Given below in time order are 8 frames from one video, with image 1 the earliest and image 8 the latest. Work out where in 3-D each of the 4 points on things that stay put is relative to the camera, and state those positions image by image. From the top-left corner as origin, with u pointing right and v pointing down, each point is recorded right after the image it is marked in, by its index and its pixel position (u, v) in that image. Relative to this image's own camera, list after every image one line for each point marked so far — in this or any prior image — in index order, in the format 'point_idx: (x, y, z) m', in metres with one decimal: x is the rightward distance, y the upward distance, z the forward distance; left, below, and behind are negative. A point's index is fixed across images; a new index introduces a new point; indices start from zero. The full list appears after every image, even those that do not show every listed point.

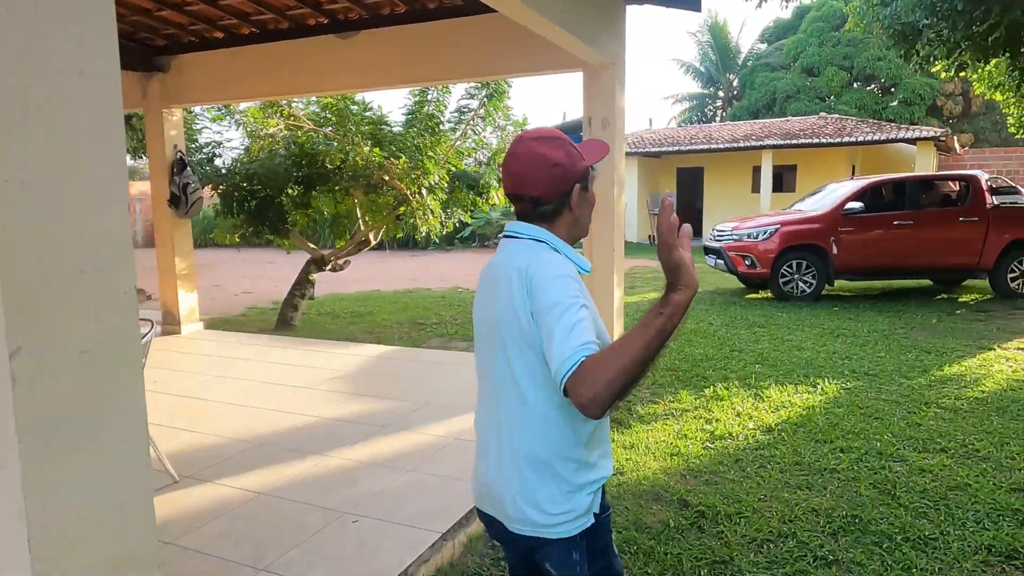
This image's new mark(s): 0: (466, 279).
0: (-0.8, +0.1, +11.5) m
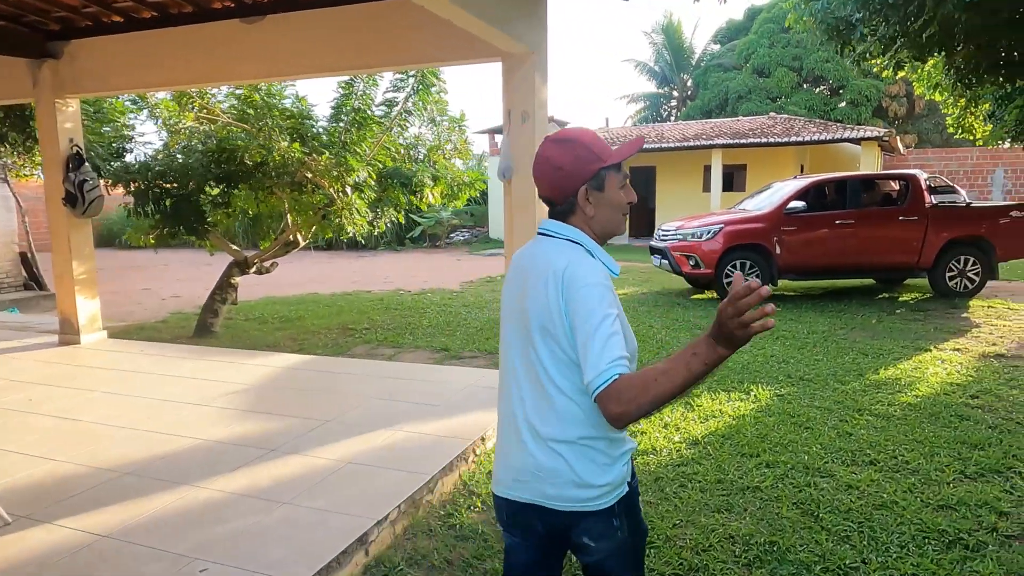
0: (-1.7, +0.1, +11.2) m
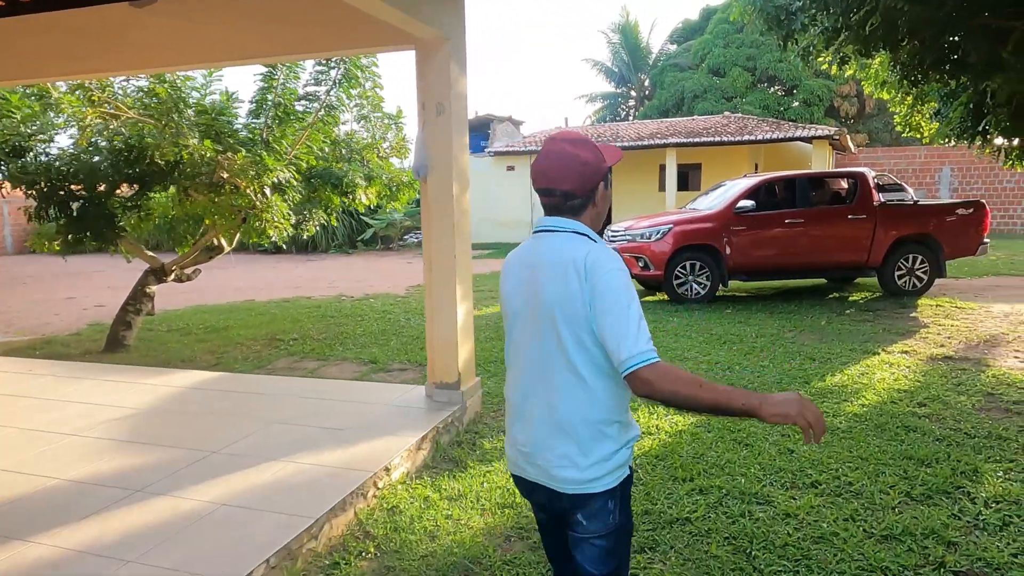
0: (-2.5, 0.0, +10.7) m
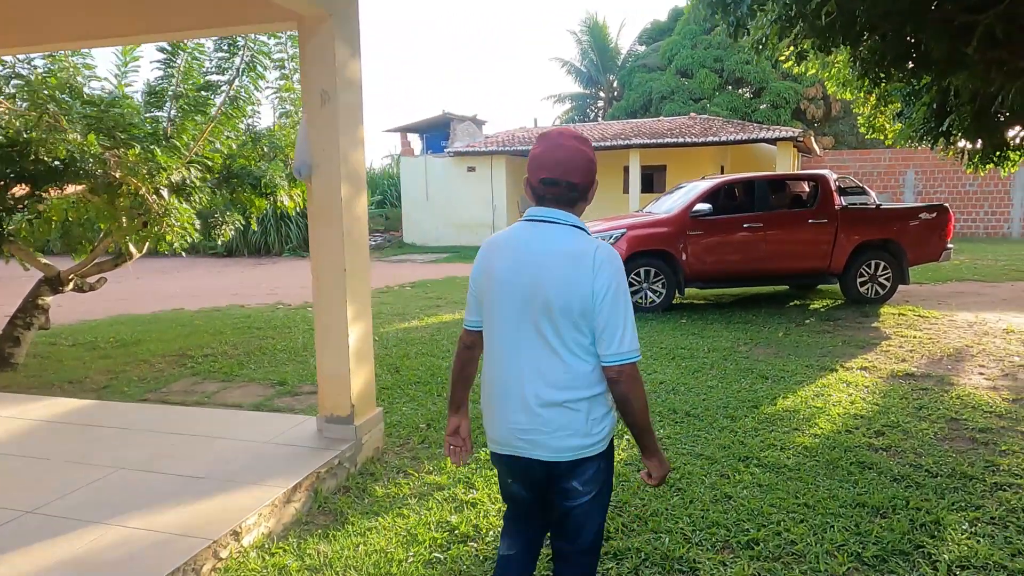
0: (-3.3, -0.1, +10.1) m
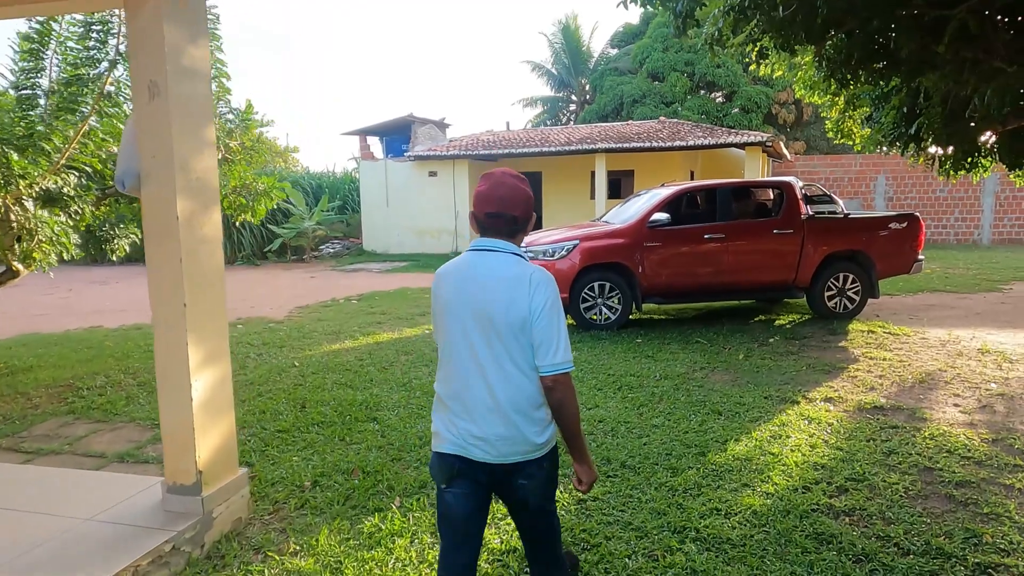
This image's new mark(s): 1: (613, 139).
0: (-3.9, -0.3, +9.4) m
1: (+2.4, +3.5, +15.4) m
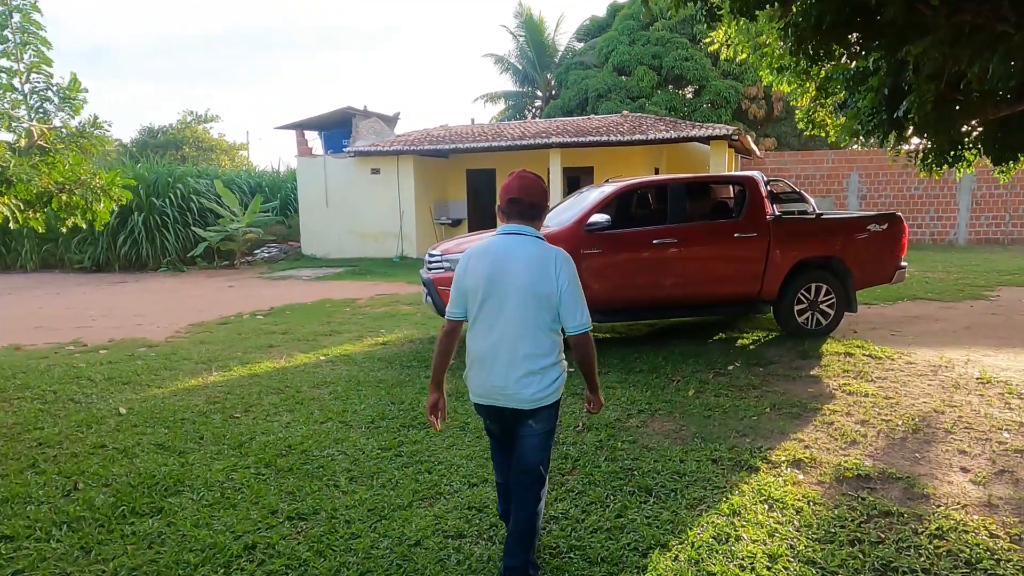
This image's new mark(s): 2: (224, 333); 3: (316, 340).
0: (-4.8, -0.4, +8.1) m
1: (+1.3, +3.3, +14.3) m
2: (-3.2, -0.5, +7.3) m
3: (-2.0, -0.5, +6.9) m
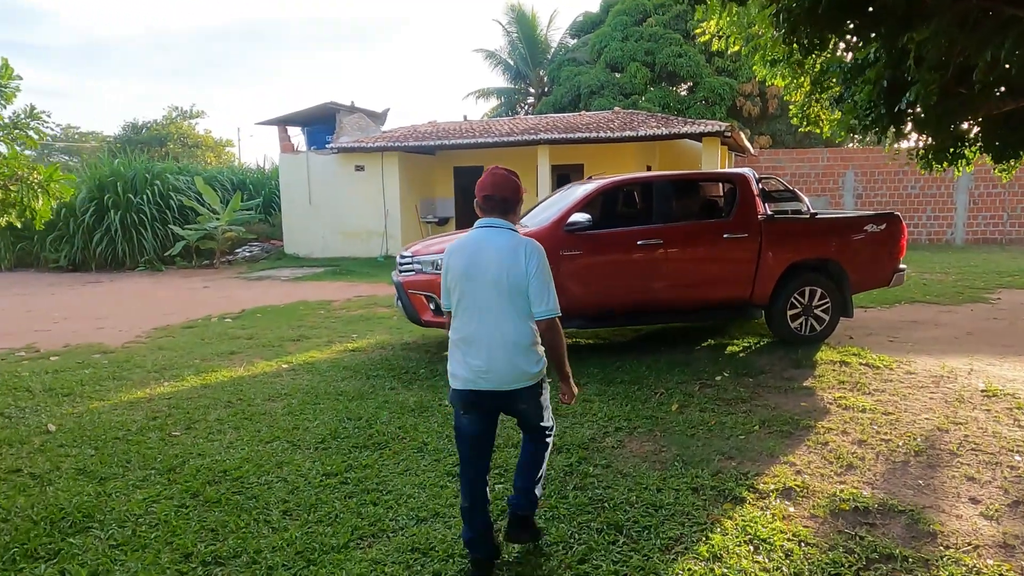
0: (-5.0, -0.5, +7.7) m
1: (+1.0, +3.3, +13.9) m
2: (-3.4, -0.5, +6.9) m
3: (-2.3, -0.6, +6.5) m
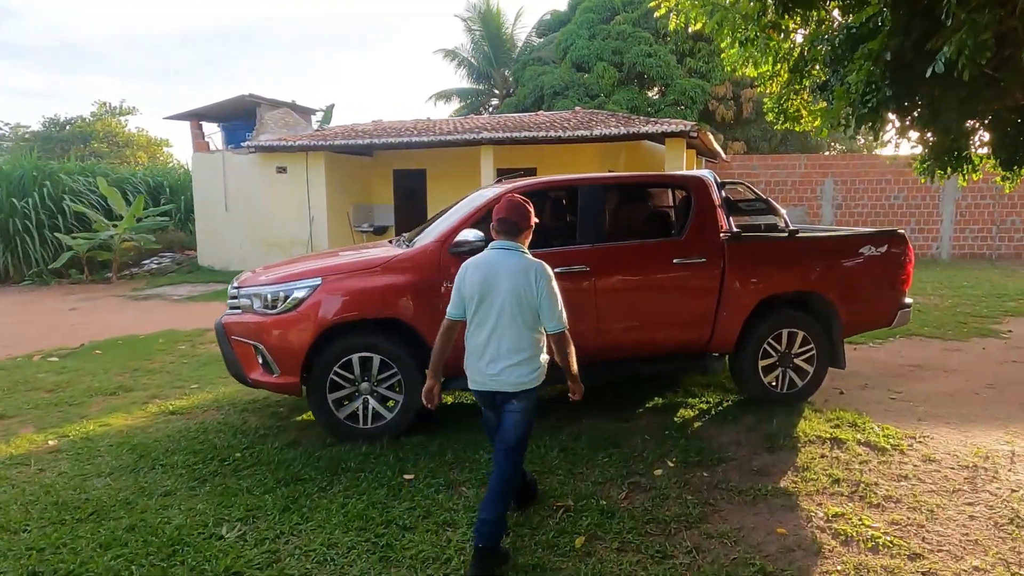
0: (-5.9, -0.7, +5.9) m
1: (-0.1, +3.0, +12.4) m
2: (-4.3, -0.8, +5.2) m
3: (-3.1, -0.8, +4.8) m
